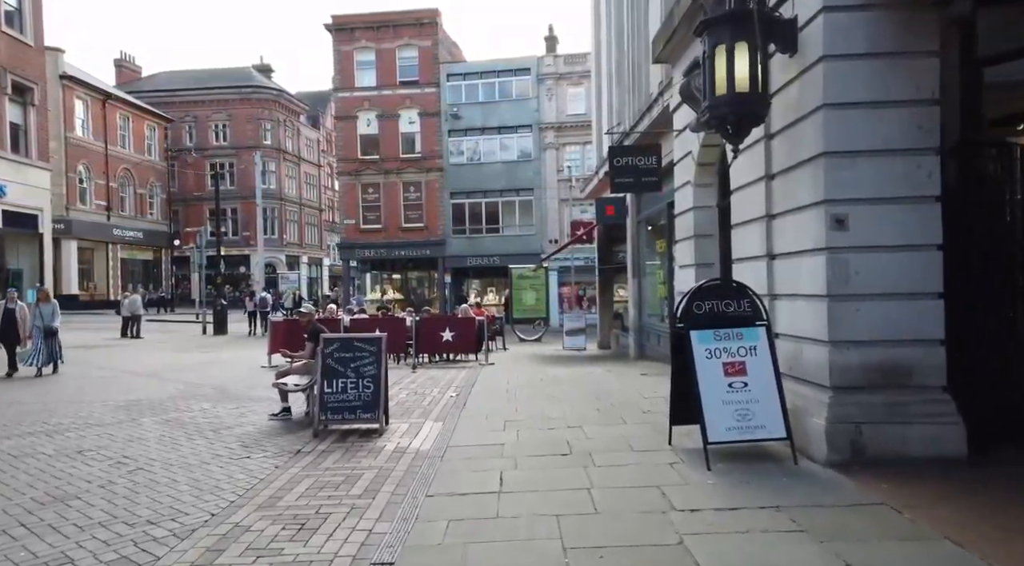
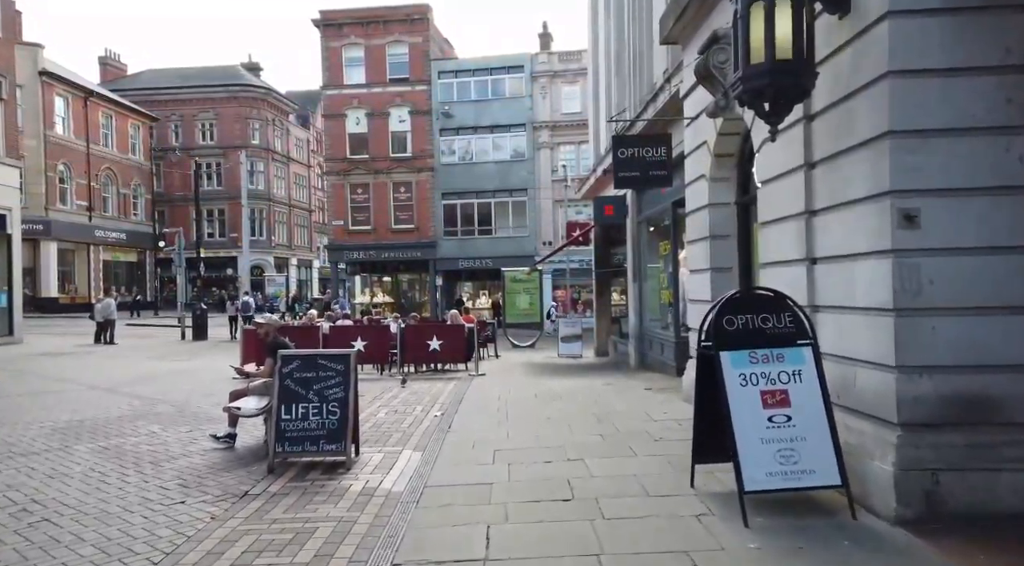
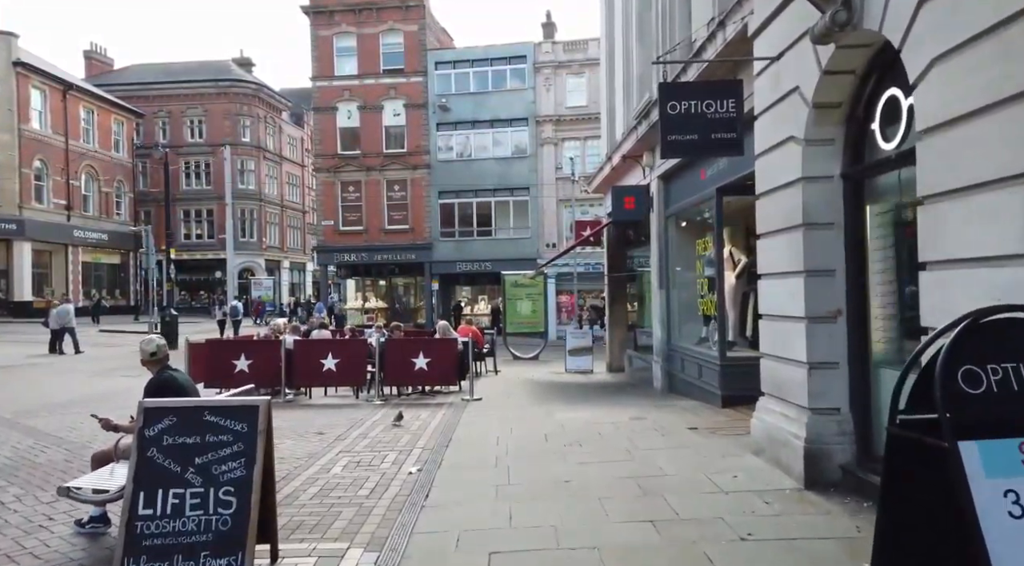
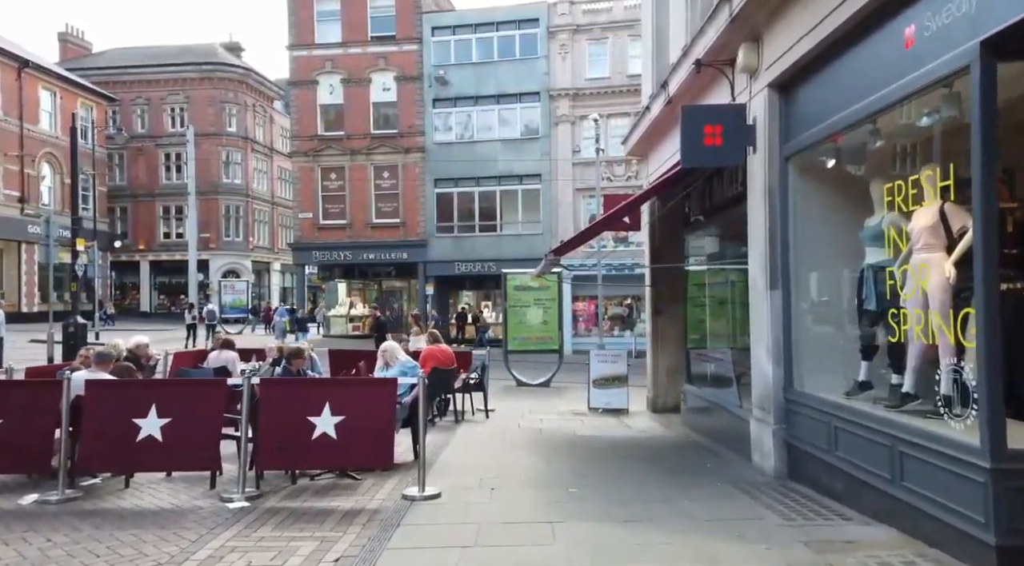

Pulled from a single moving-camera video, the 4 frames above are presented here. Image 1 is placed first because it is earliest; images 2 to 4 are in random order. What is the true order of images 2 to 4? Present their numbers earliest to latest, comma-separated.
2, 3, 4
